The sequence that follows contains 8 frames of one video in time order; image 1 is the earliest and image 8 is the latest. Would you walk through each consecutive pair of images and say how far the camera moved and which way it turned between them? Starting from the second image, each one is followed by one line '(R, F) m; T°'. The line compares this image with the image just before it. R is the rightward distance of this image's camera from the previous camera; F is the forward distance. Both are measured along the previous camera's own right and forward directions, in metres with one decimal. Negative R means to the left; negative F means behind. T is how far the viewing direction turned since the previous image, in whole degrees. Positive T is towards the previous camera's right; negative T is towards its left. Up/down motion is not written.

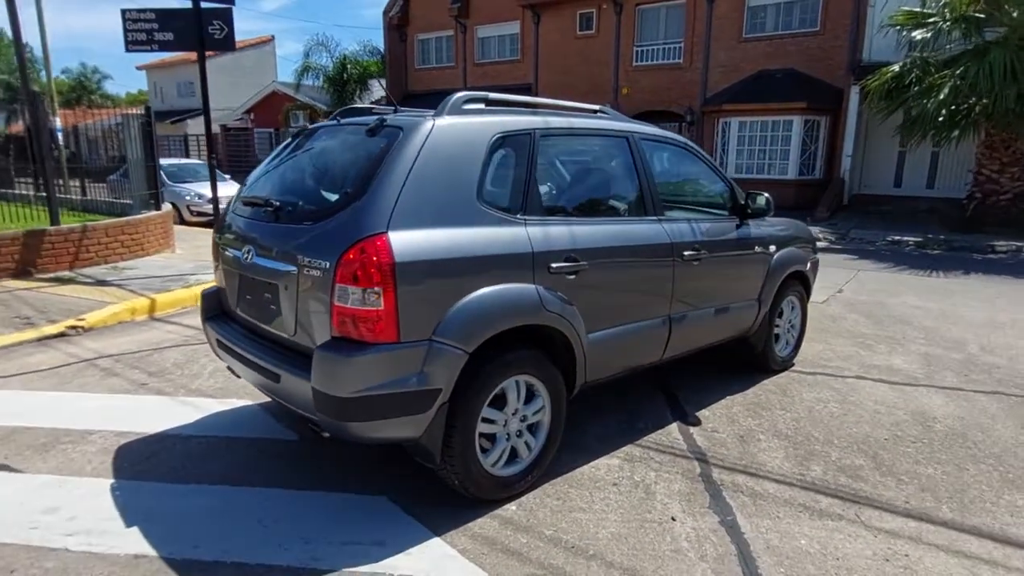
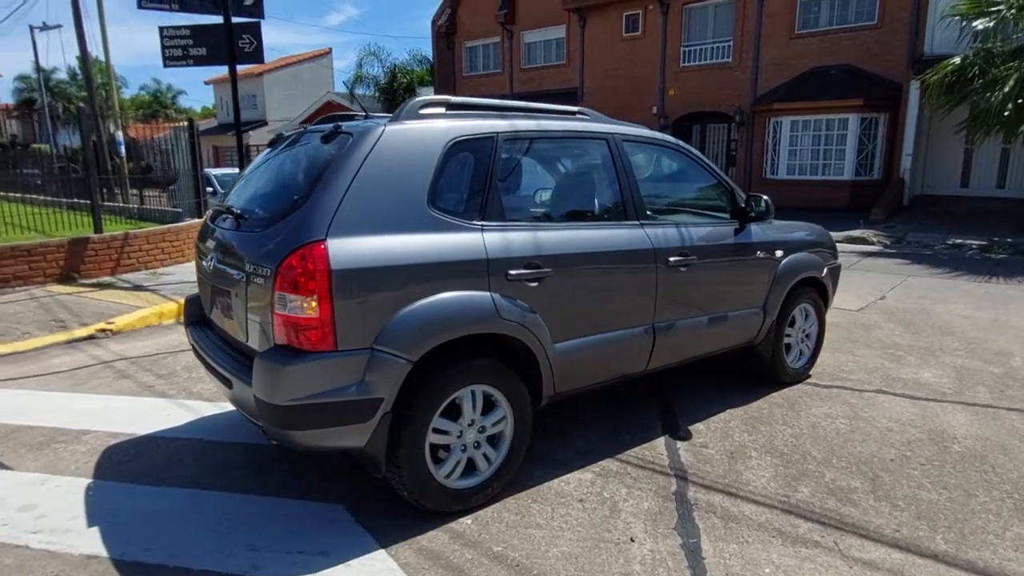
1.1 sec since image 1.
(+0.5, +0.1) m; -5°
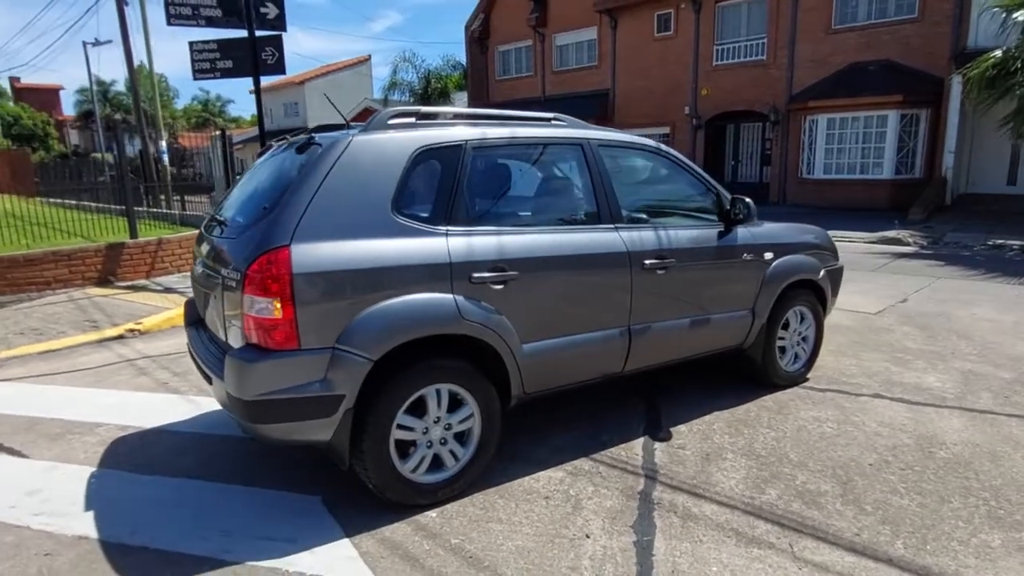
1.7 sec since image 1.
(+0.4, -0.1) m; -4°
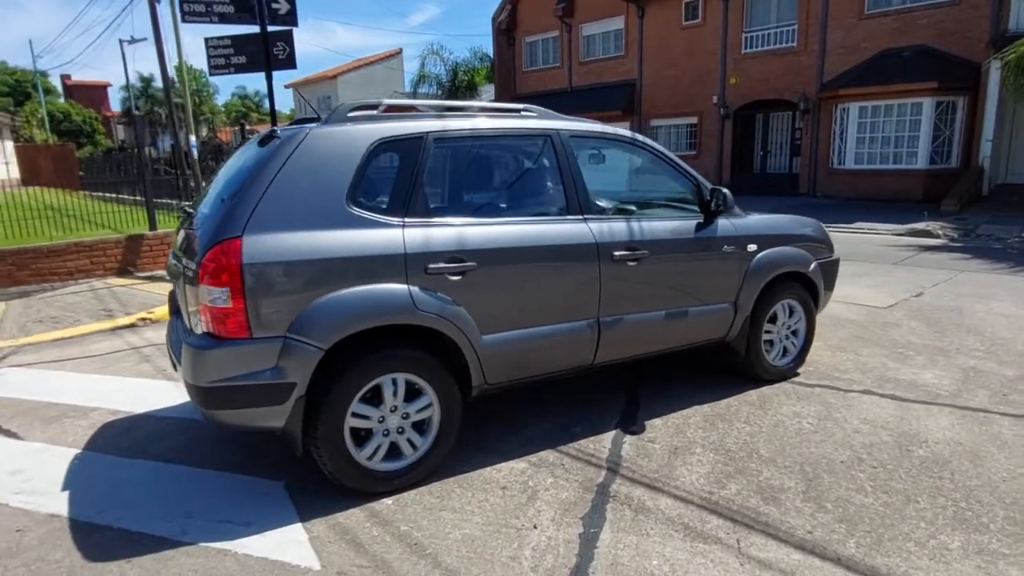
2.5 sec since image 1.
(+0.4, 0.0) m; -3°
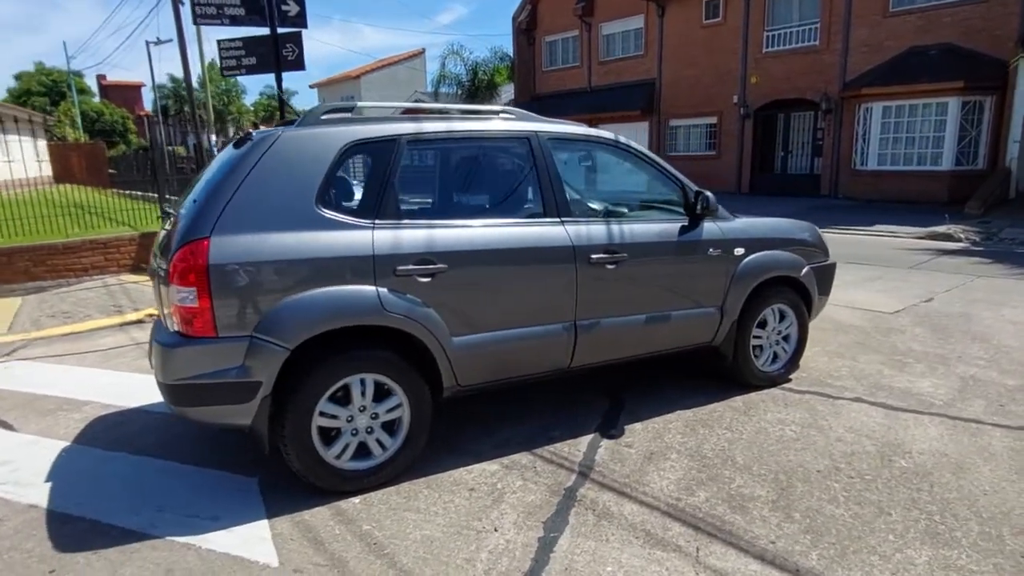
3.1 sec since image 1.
(+0.3, 0.0) m; -2°
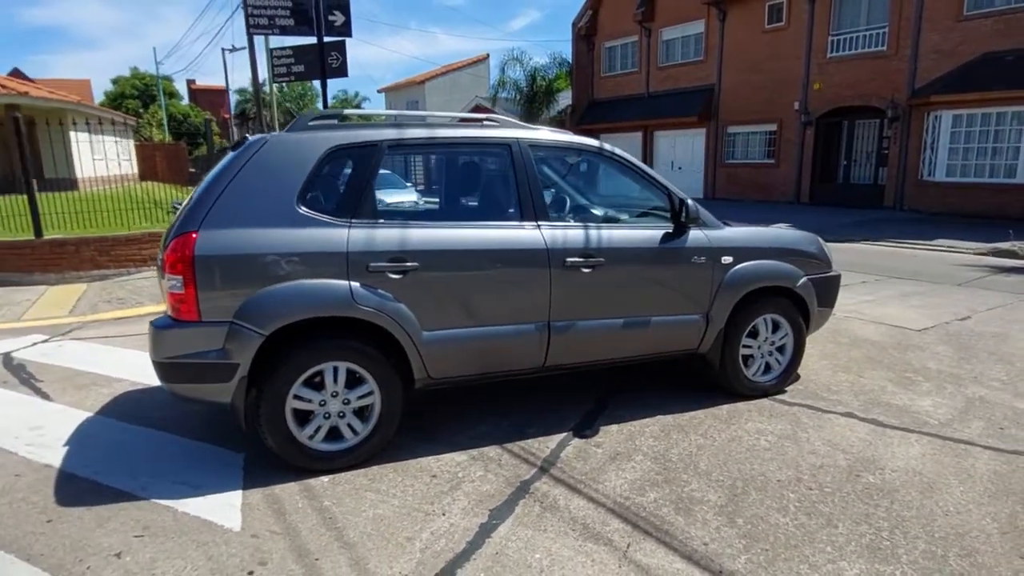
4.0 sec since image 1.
(+0.5, -0.1) m; -6°
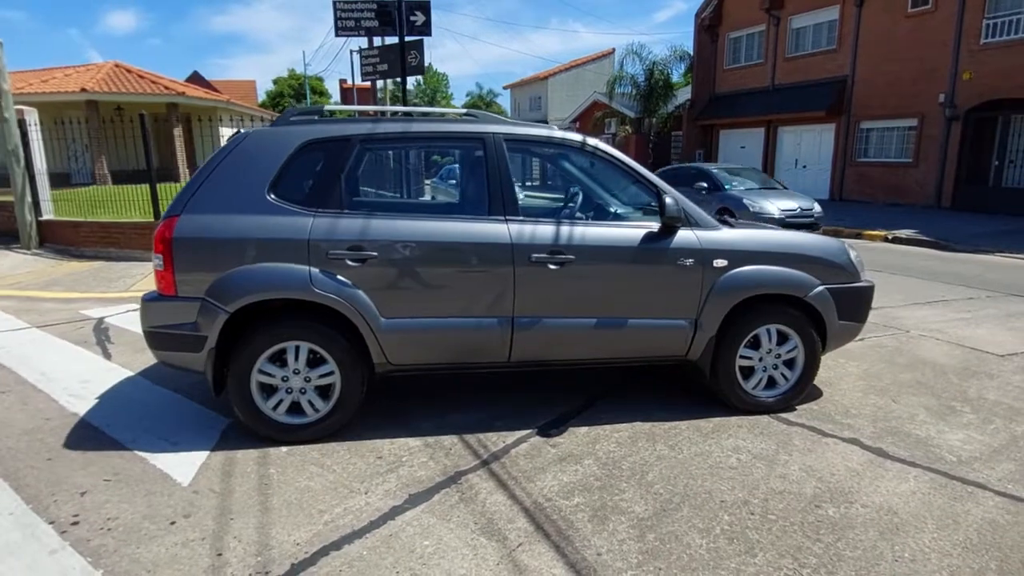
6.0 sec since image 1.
(+1.0, +0.1) m; -12°
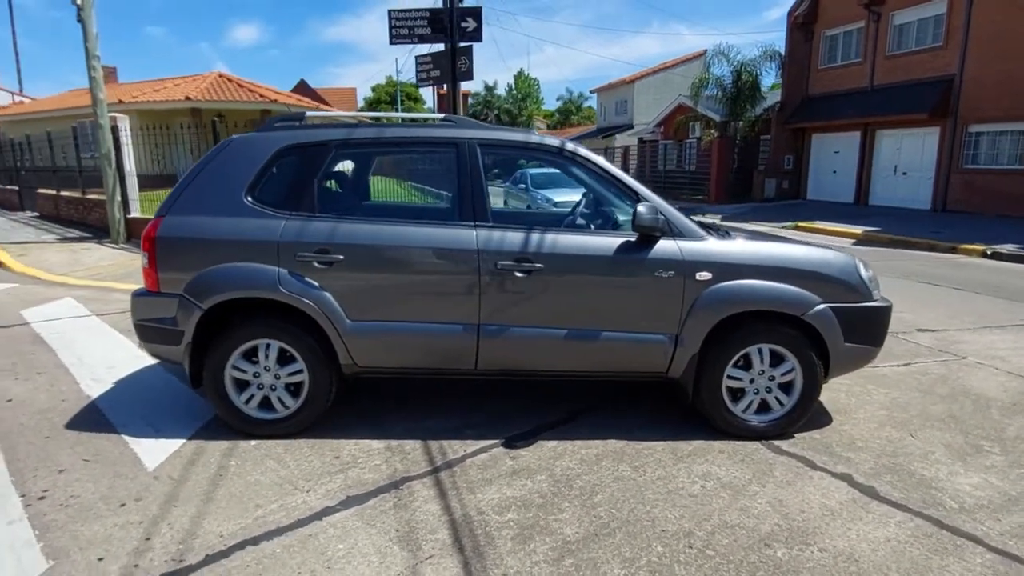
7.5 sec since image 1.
(+0.8, +0.1) m; -8°
